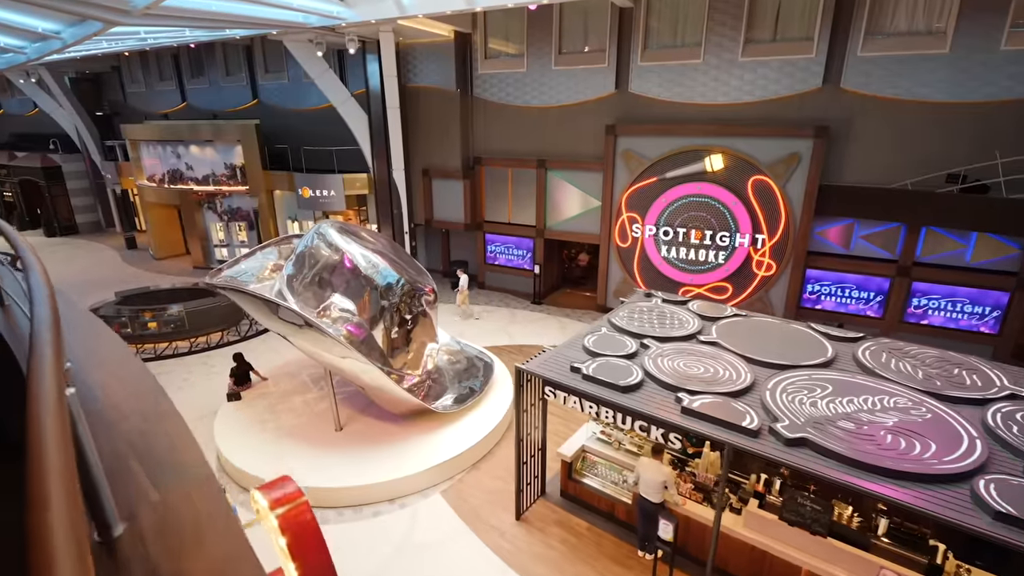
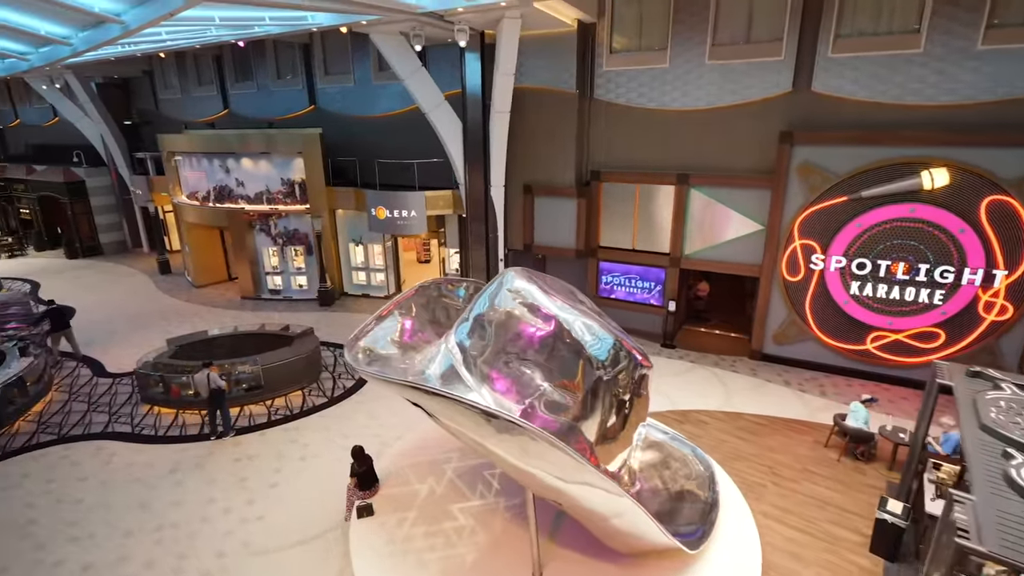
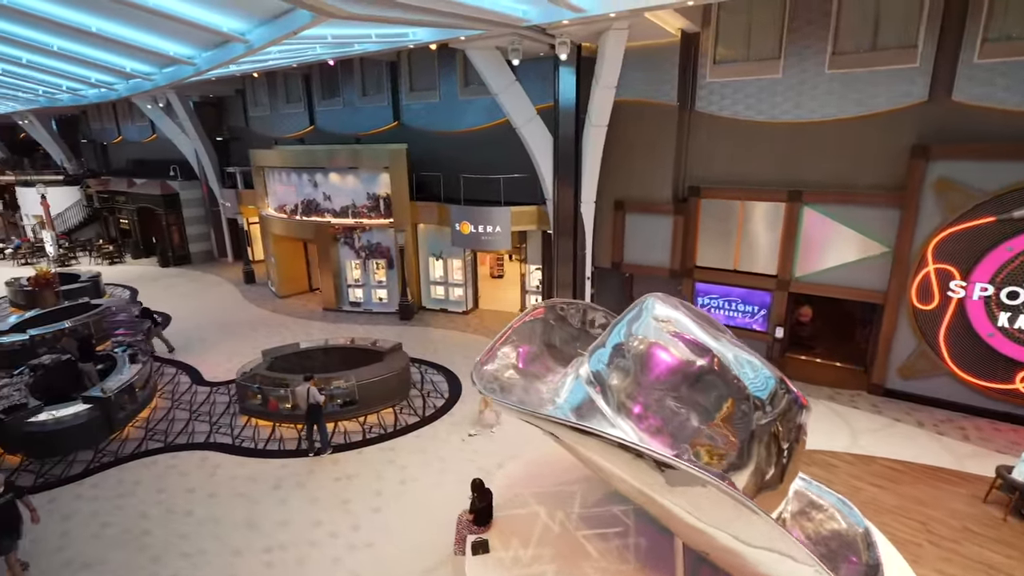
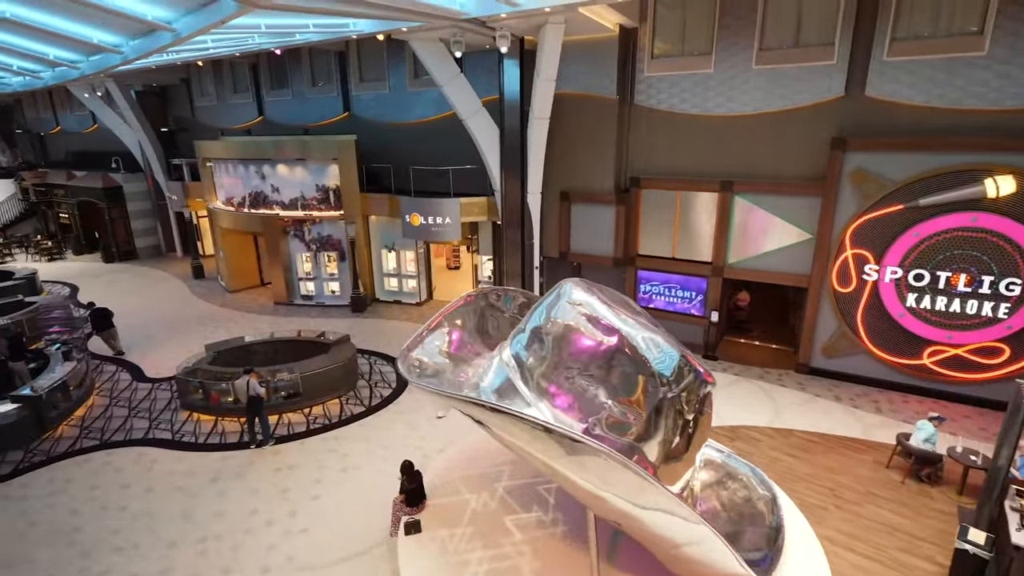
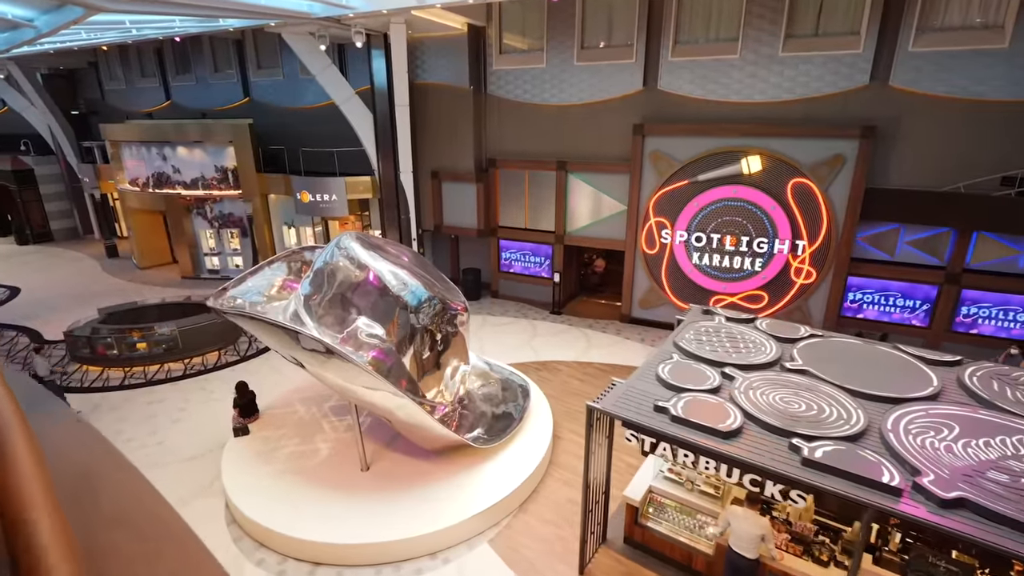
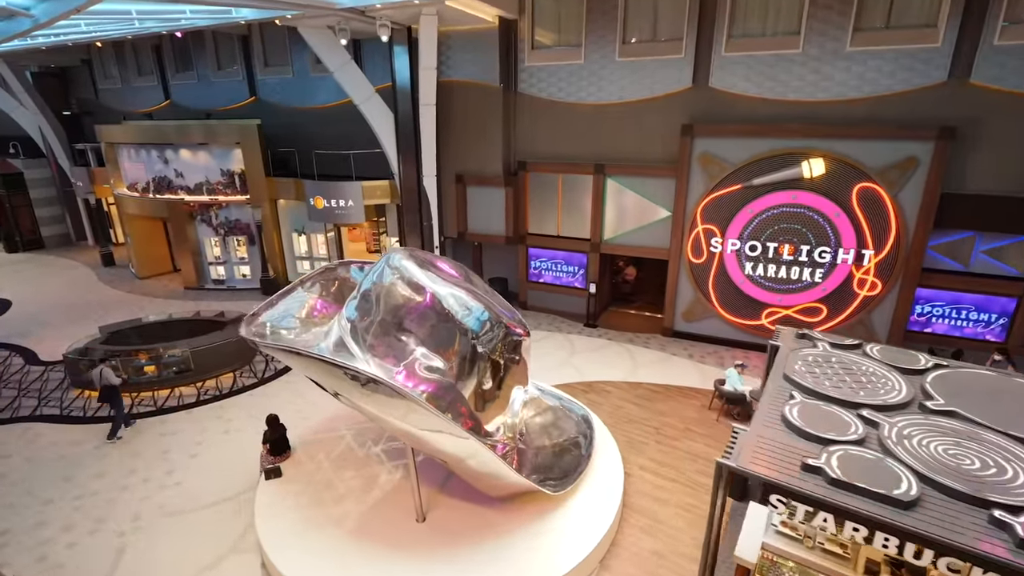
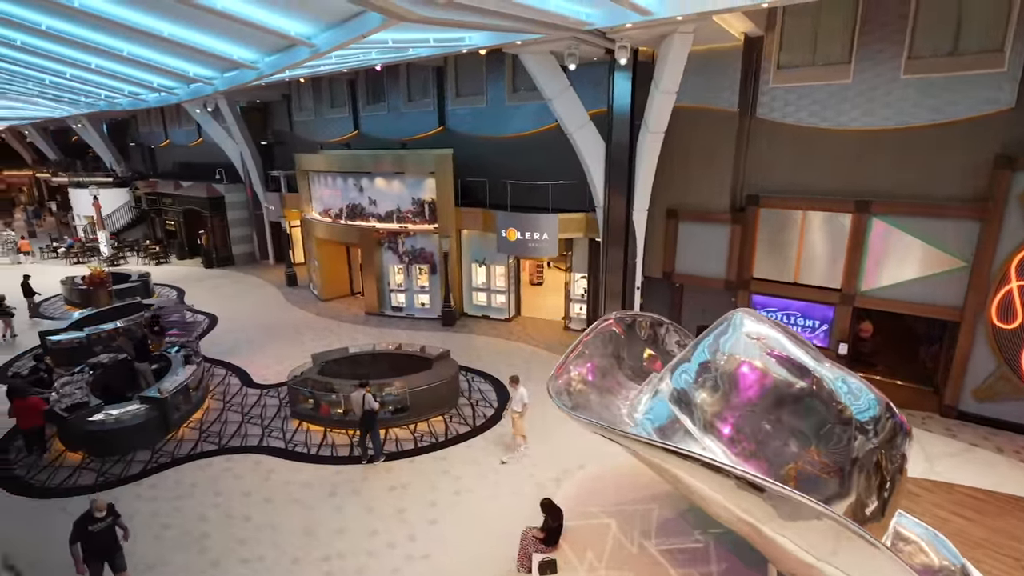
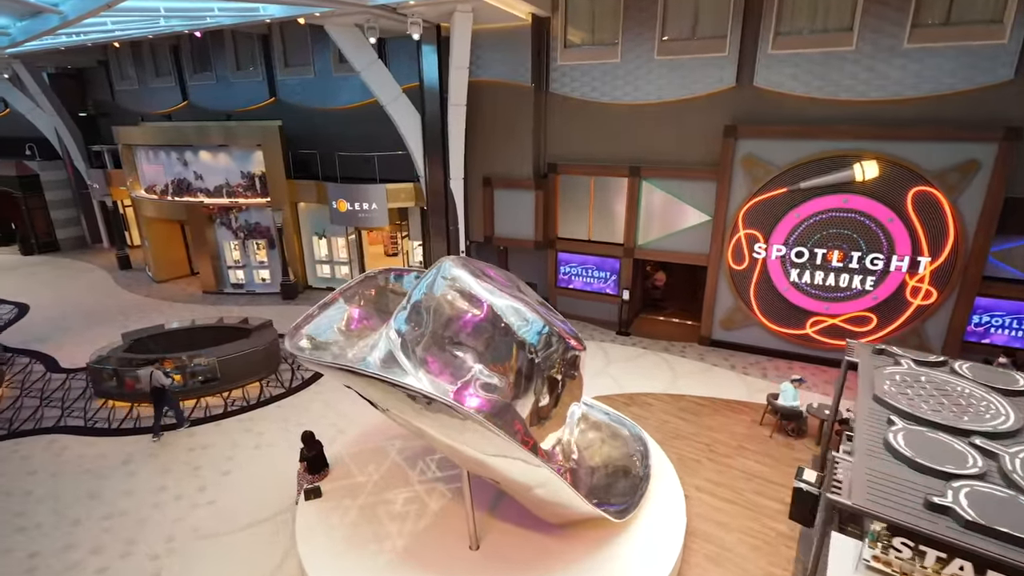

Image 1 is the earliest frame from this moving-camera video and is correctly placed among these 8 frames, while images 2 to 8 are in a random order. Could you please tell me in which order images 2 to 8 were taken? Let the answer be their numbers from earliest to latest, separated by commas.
5, 6, 8, 2, 4, 3, 7
